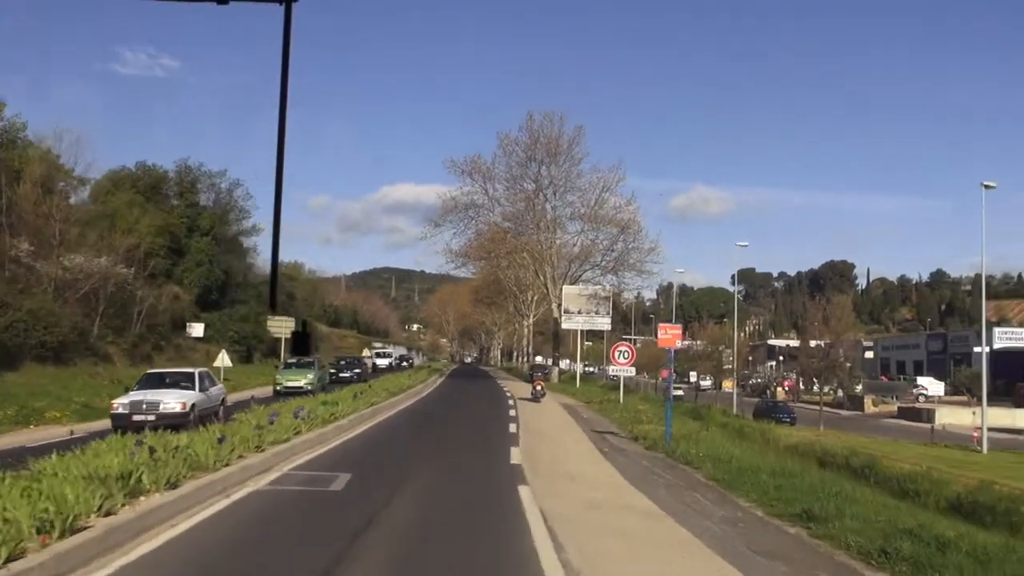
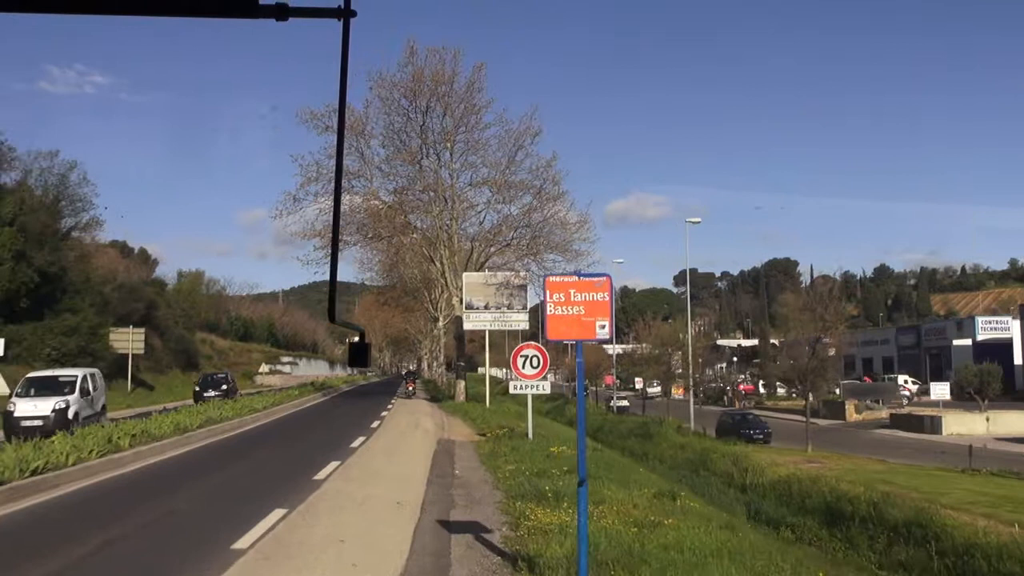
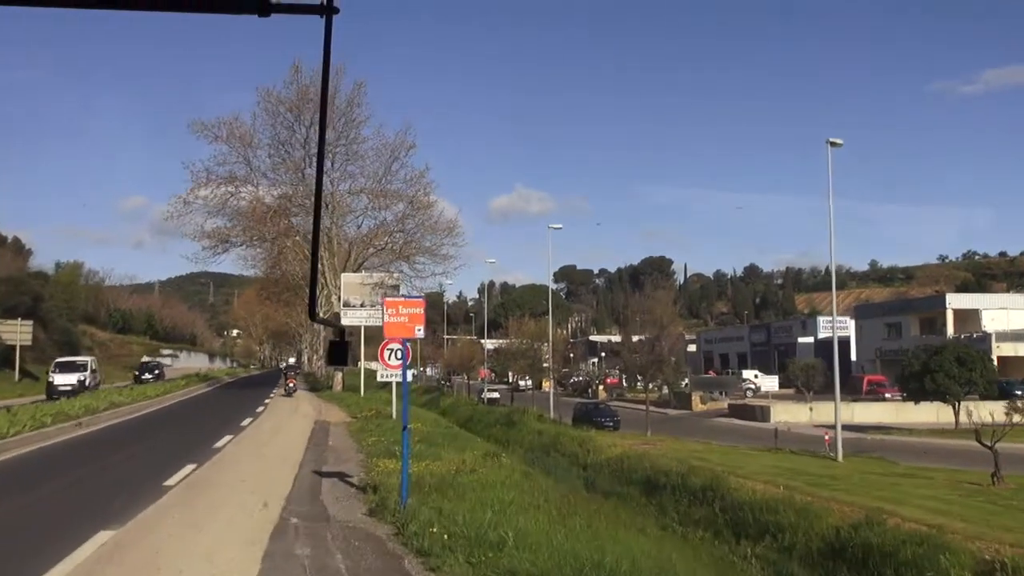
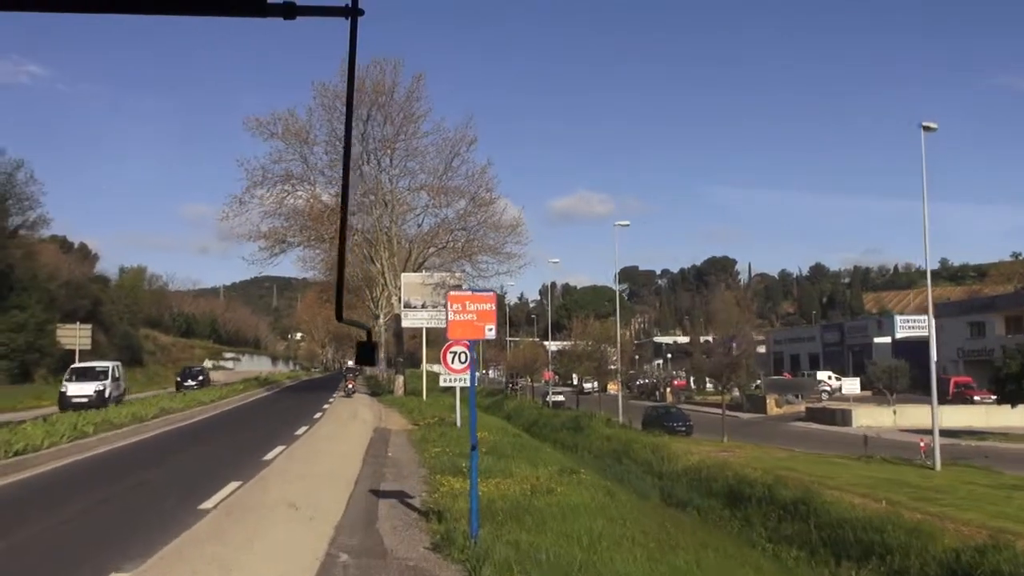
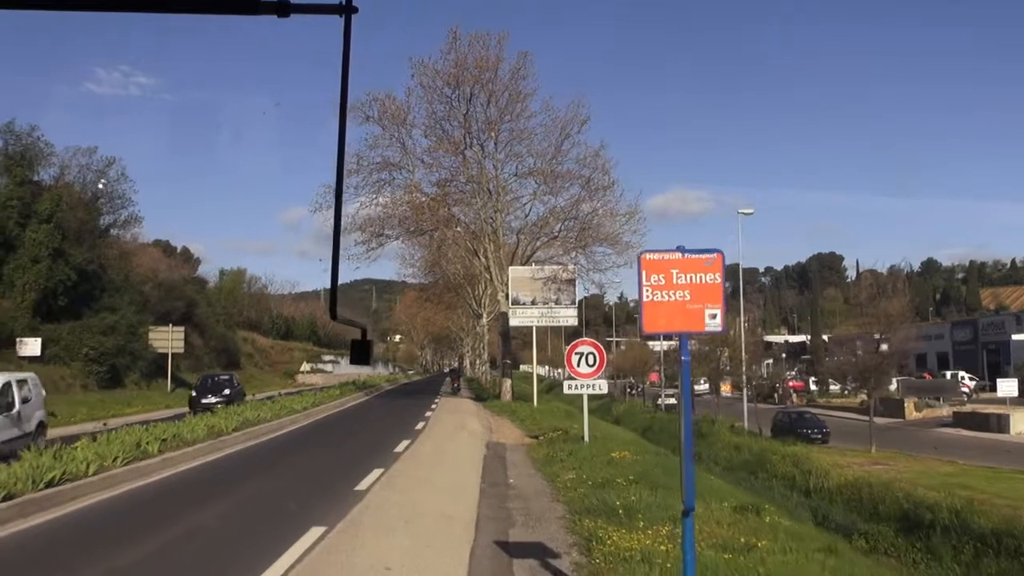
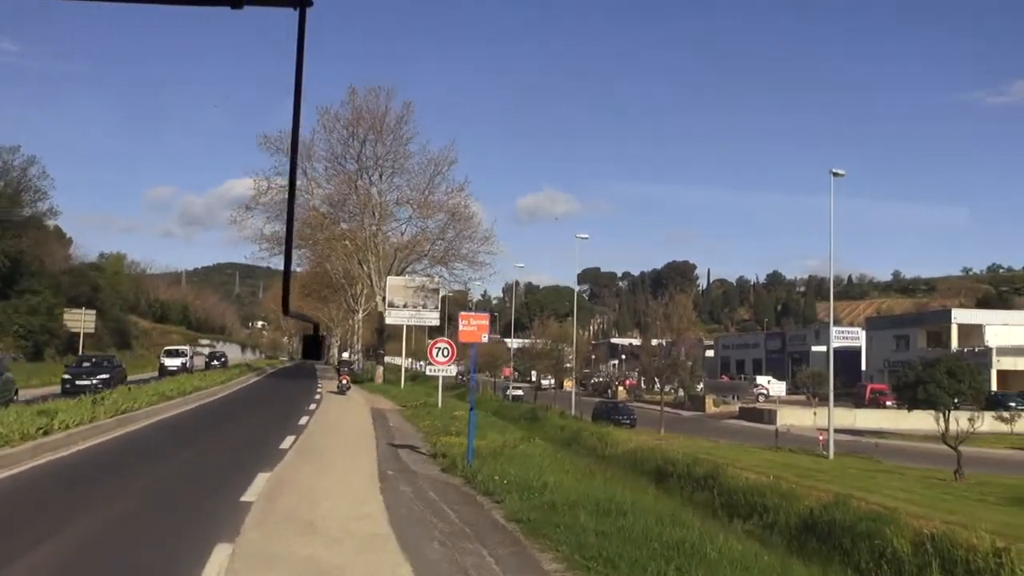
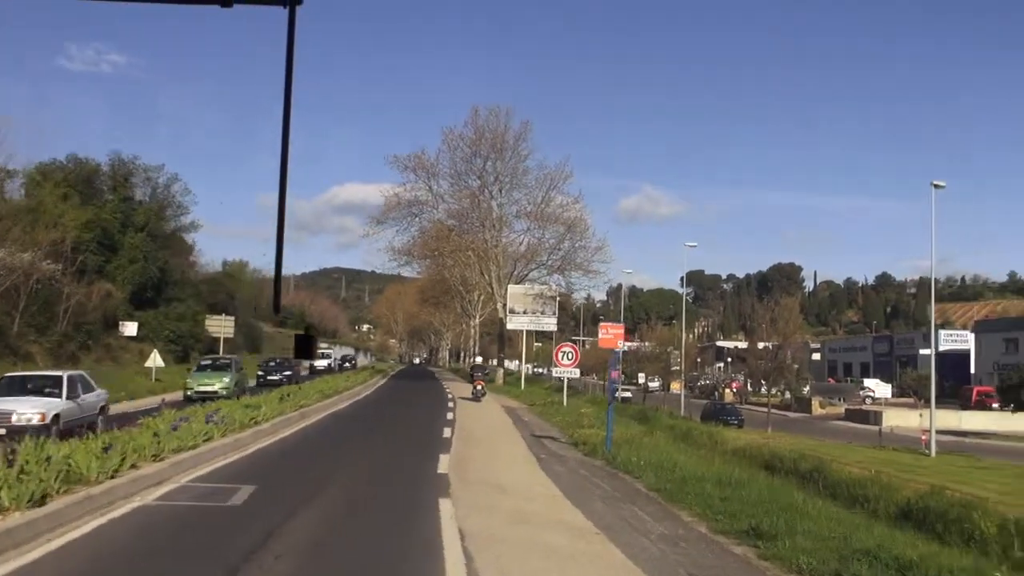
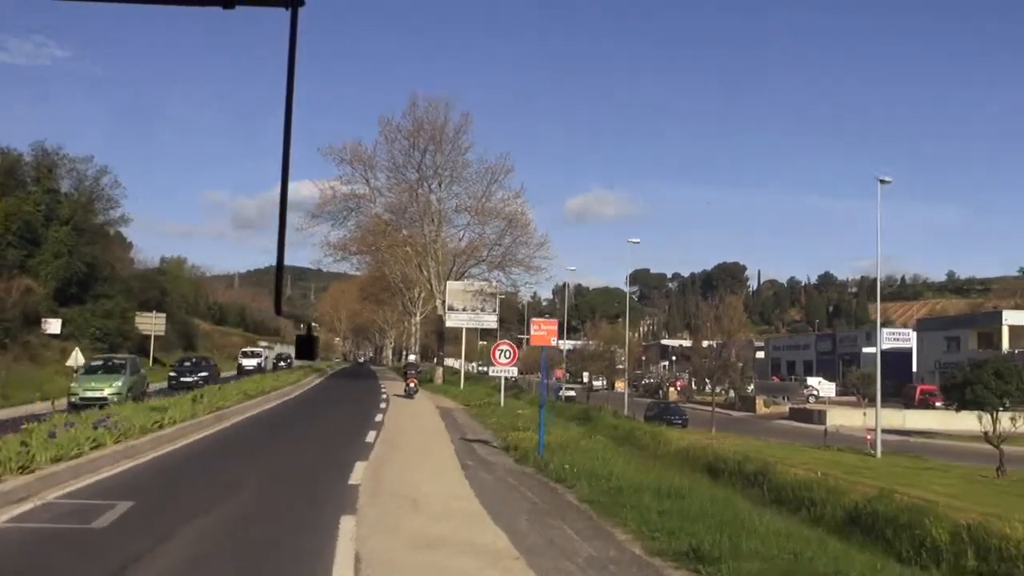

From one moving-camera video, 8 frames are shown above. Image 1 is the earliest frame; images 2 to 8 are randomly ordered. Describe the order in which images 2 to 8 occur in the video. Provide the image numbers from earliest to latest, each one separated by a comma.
7, 8, 6, 3, 4, 2, 5
